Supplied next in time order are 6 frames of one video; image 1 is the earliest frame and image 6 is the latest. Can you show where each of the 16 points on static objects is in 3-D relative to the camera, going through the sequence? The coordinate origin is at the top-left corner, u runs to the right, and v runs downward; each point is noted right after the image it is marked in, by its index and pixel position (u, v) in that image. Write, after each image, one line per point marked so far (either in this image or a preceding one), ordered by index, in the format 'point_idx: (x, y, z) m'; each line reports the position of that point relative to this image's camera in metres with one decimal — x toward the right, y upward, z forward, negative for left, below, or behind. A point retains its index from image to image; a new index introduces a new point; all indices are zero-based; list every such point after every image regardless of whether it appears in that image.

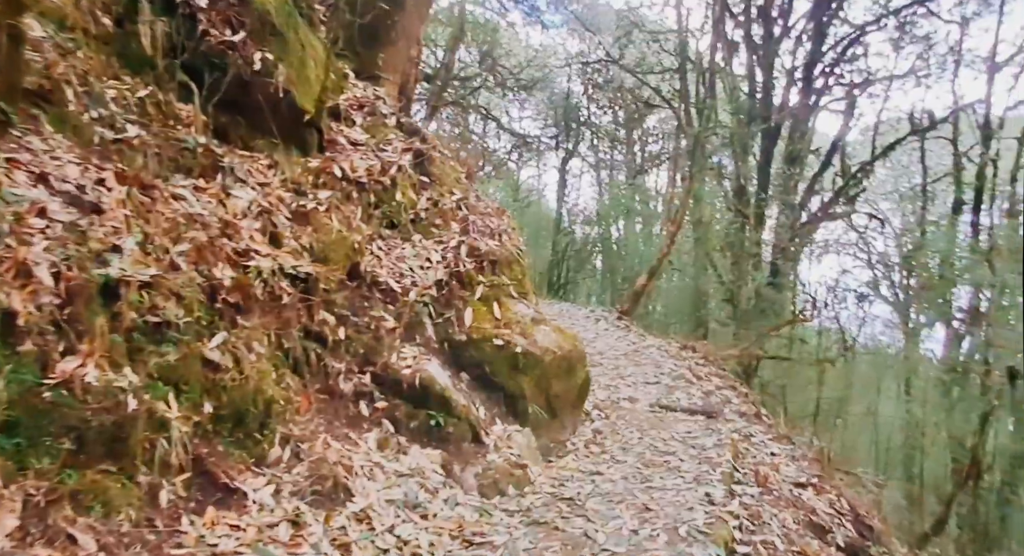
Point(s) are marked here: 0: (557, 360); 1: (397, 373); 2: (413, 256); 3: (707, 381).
0: (+0.4, -0.7, +5.5) m
1: (-0.7, -0.6, +4.4) m
2: (-0.7, +0.2, +5.2) m
3: (+2.3, -1.2, +8.1) m
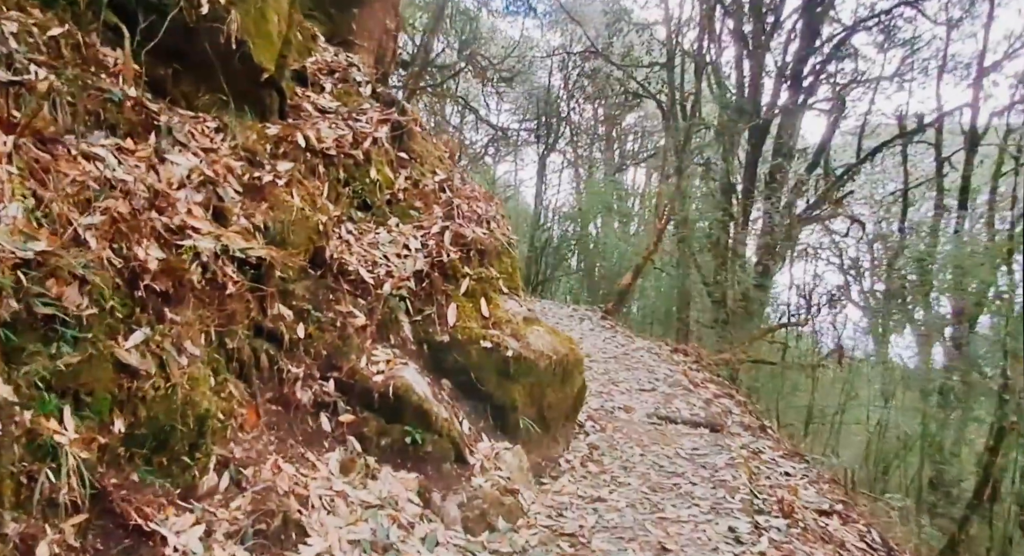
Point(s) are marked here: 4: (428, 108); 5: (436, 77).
0: (+0.3, -0.6, +4.8) m
1: (-0.8, -0.5, +3.7) m
2: (-0.8, +0.2, +4.5) m
3: (+2.1, -1.2, +7.5) m
4: (-1.7, +3.5, +14.4) m
5: (-1.6, +4.2, +14.6) m
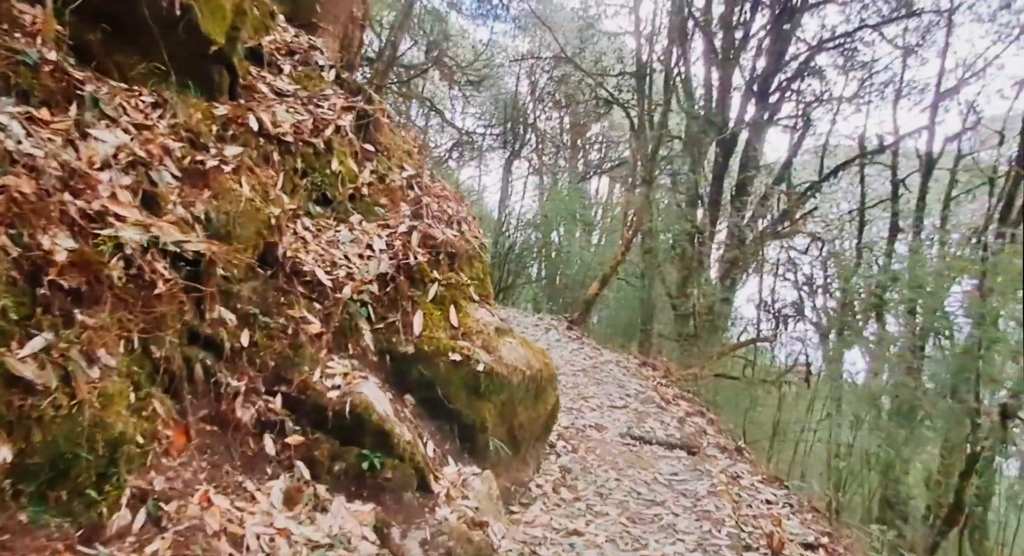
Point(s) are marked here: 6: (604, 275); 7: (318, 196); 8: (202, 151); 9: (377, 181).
0: (+0.1, -0.7, +4.4) m
1: (-0.9, -0.6, +3.3) m
2: (-1.0, +0.2, +4.1) m
3: (+1.7, -1.3, +7.2) m
4: (-2.4, +3.4, +13.9) m
5: (-2.2, +4.1, +14.2) m
6: (+2.0, +0.1, +15.2) m
7: (-1.2, +0.5, +4.1) m
8: (-1.5, +0.6, +3.5) m
9: (-0.9, +0.6, +4.6) m
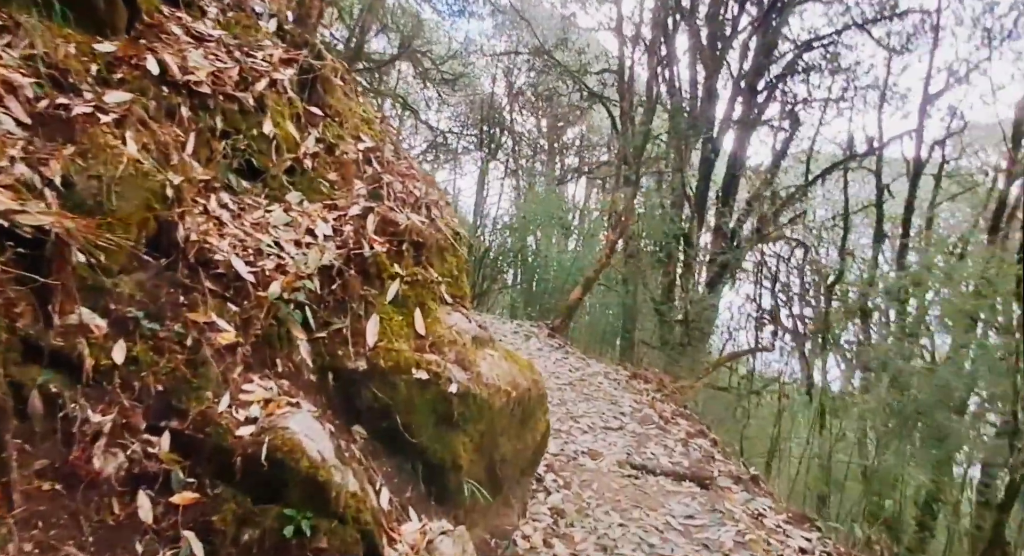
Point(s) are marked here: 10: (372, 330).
0: (0.0, -0.7, +3.5) m
1: (-1.0, -0.5, +2.3) m
2: (-1.0, +0.2, +3.1) m
3: (+1.5, -1.3, +6.3) m
4: (-2.8, +3.4, +13.0) m
5: (-2.6, +4.1, +13.2) m
6: (+1.5, 0.0, +14.3) m
7: (-1.2, +0.5, +3.2) m
8: (-1.6, +0.7, +2.5) m
9: (-1.0, +0.7, +3.7) m
10: (-0.6, -0.2, +3.1) m
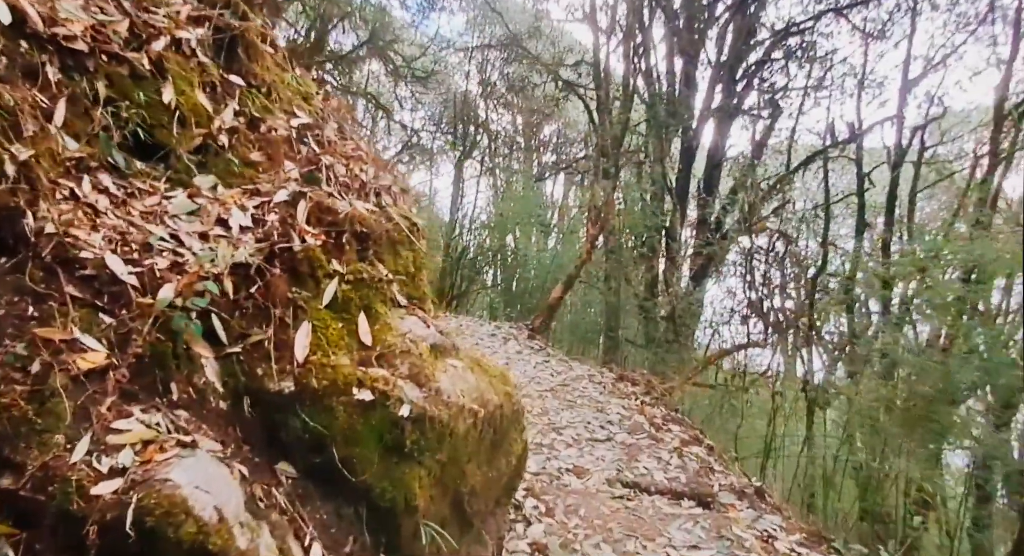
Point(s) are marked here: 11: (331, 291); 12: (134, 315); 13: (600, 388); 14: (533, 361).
0: (-0.1, -0.6, +2.9) m
1: (-1.1, -0.5, +1.7) m
2: (-1.2, +0.2, +2.5) m
3: (+1.3, -1.3, +5.8) m
4: (-3.3, +3.3, +12.3) m
5: (-3.2, +4.0, +12.6) m
6: (+1.1, 0.0, +13.8) m
7: (-1.4, +0.5, +2.6) m
8: (-1.7, +0.6, +1.9) m
9: (-1.2, +0.7, +3.0) m
10: (-0.8, -0.2, +2.5) m
11: (-0.7, 0.0, +2.7) m
12: (-1.1, -0.1, +2.1) m
13: (+0.9, -1.1, +7.2) m
14: (+0.2, -1.0, +8.3) m
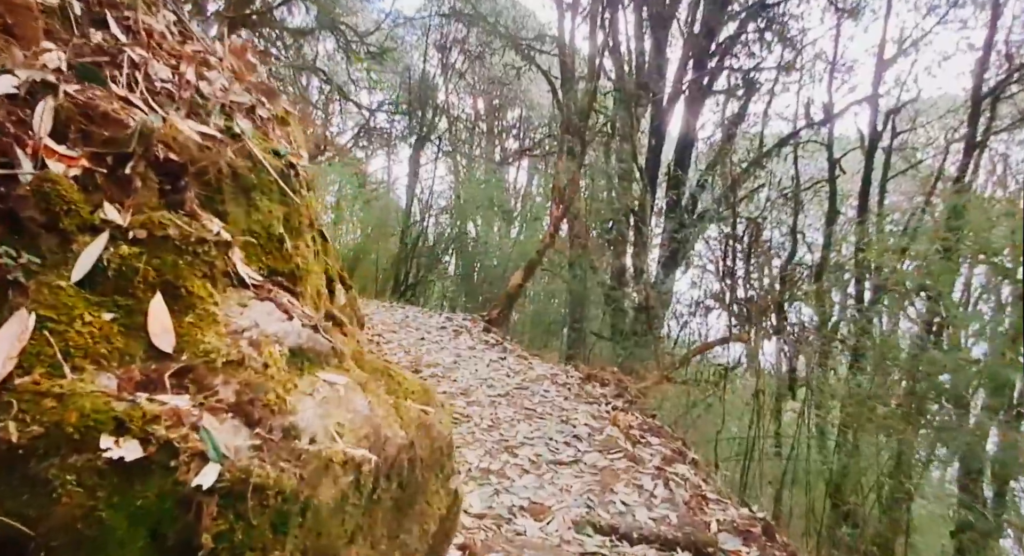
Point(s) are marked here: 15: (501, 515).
0: (-0.4, -0.5, +1.7) m
1: (-1.2, -0.4, +0.5) m
2: (-1.4, +0.3, +1.3) m
3: (+0.9, -1.2, +4.7) m
4: (-4.0, +3.5, +10.9) m
5: (-3.9, +4.2, +11.1) m
6: (+0.3, +0.3, +12.6) m
7: (-1.6, +0.6, +1.3) m
8: (-1.9, +0.7, +0.6) m
9: (-1.4, +0.8, +1.8) m
10: (-1.0, -0.1, +1.3) m
11: (-0.9, +0.1, +1.5) m
12: (-1.3, 0.0, +0.9) m
13: (+0.5, -1.0, +6.0) m
14: (-0.3, -0.8, +7.2) m
15: (-0.1, -1.1, +3.1) m
